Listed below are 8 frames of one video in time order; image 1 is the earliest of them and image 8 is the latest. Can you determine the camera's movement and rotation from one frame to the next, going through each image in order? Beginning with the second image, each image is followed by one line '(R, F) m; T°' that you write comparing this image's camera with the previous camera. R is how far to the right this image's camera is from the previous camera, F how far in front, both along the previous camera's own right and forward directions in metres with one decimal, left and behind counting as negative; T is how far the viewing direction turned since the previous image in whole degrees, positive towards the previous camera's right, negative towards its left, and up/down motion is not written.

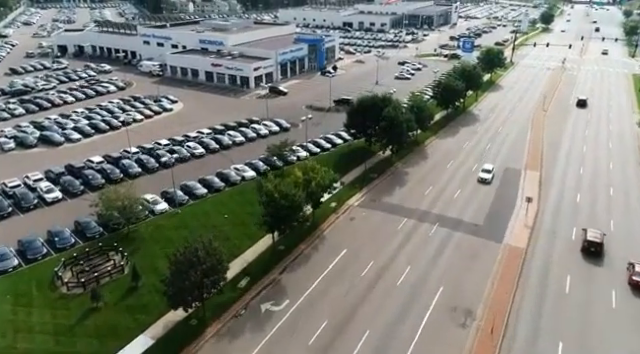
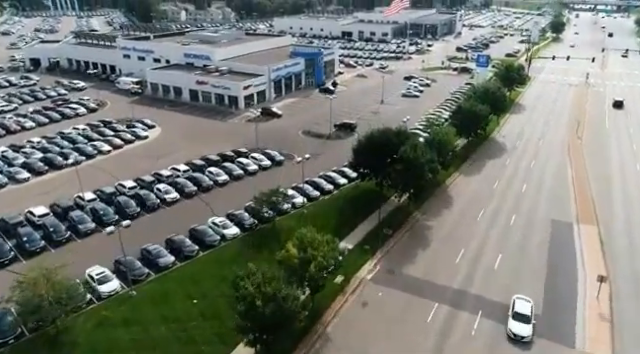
(-0.2, +8.9) m; 0°
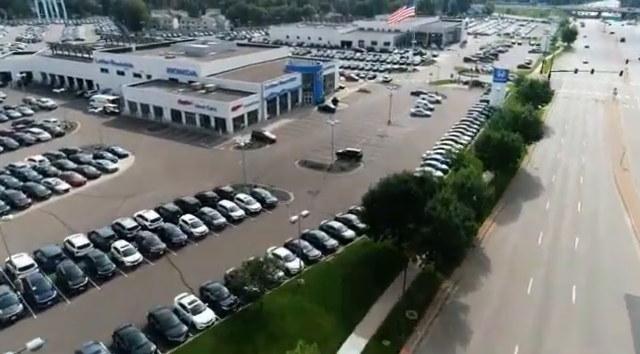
(-0.2, +8.3) m; 0°
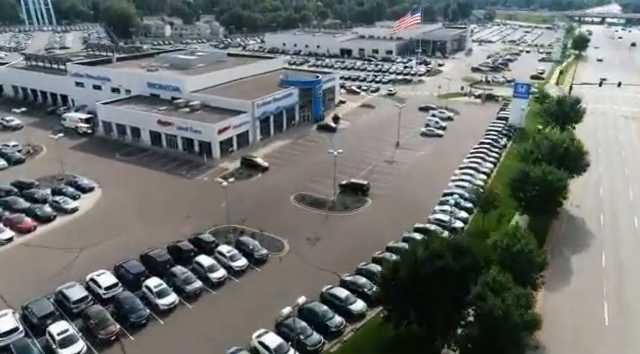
(-0.2, +7.5) m; 0°
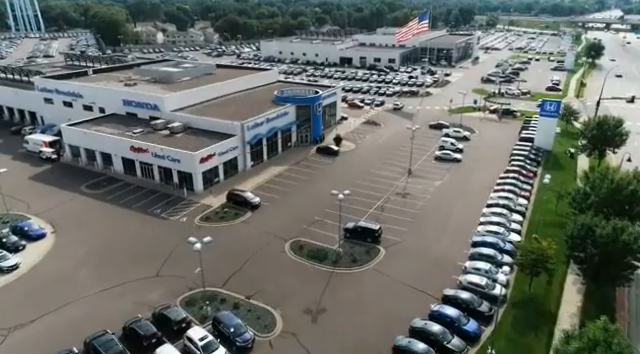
(-0.2, +7.7) m; 0°
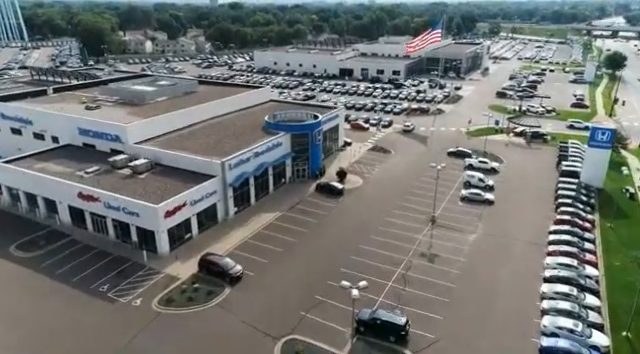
(-0.3, +10.0) m; 0°
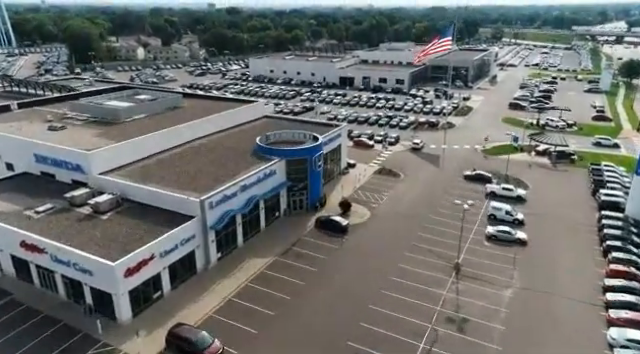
(-0.2, +6.8) m; 0°
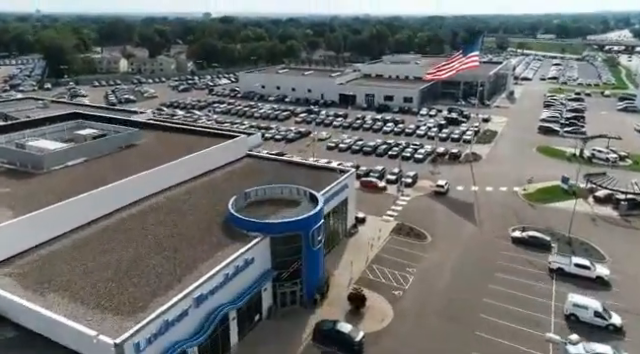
(-0.2, +12.8) m; 0°
